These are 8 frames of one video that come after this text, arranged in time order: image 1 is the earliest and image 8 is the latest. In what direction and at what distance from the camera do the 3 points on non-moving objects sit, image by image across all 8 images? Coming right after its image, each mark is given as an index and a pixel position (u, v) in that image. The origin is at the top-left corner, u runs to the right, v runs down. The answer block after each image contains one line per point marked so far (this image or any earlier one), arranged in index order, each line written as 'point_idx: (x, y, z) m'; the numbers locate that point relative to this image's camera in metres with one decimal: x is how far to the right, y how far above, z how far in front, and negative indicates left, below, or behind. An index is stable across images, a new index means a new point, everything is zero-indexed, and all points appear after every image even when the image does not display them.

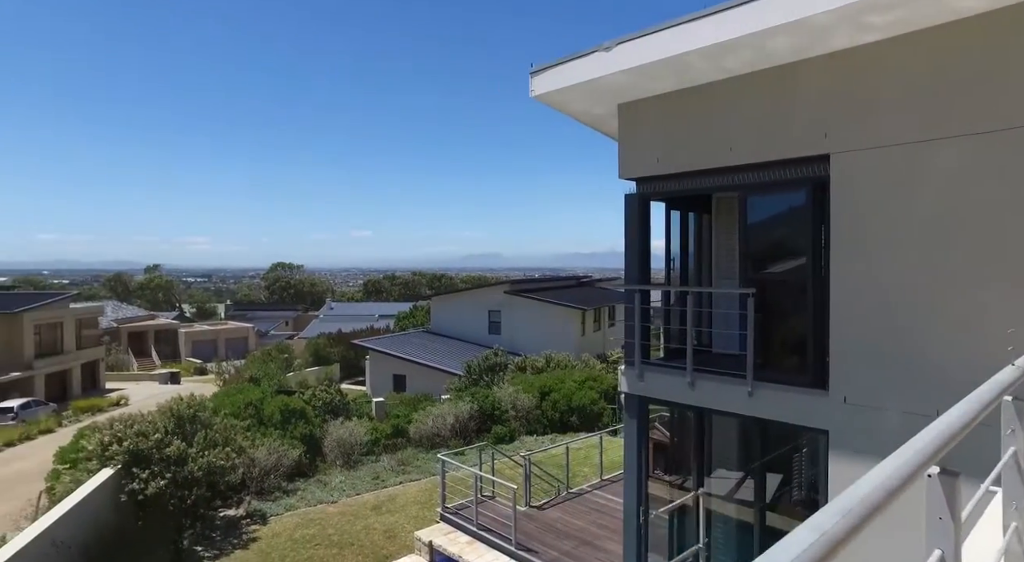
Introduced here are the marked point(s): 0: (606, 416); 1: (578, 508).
0: (+2.8, -4.0, +19.0) m
1: (+1.0, -3.5, +9.9) m
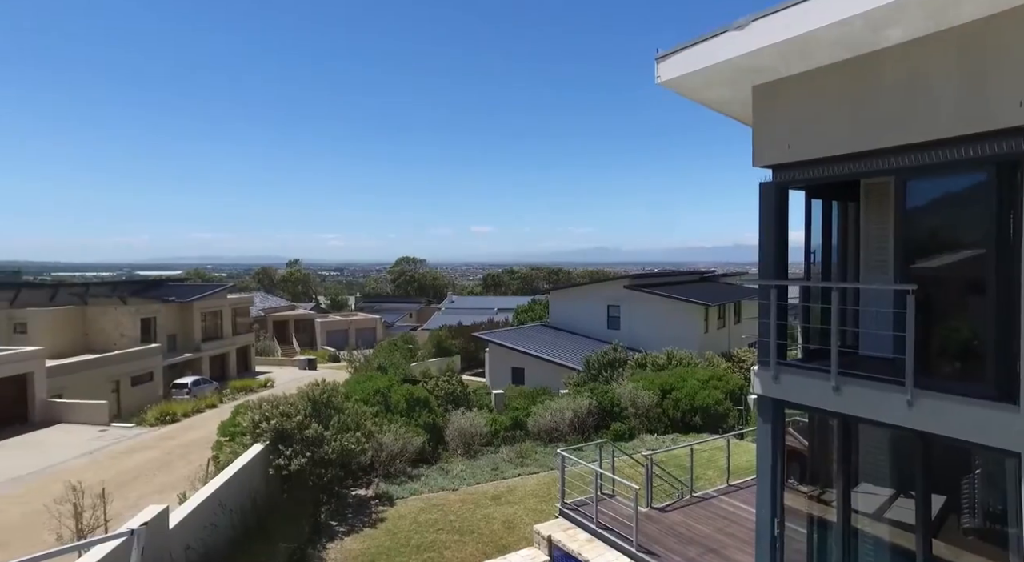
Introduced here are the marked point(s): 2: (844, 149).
0: (+6.2, -3.8, +18.1) m
1: (+2.8, -3.4, +9.5) m
2: (+2.4, +1.0, +4.7) m
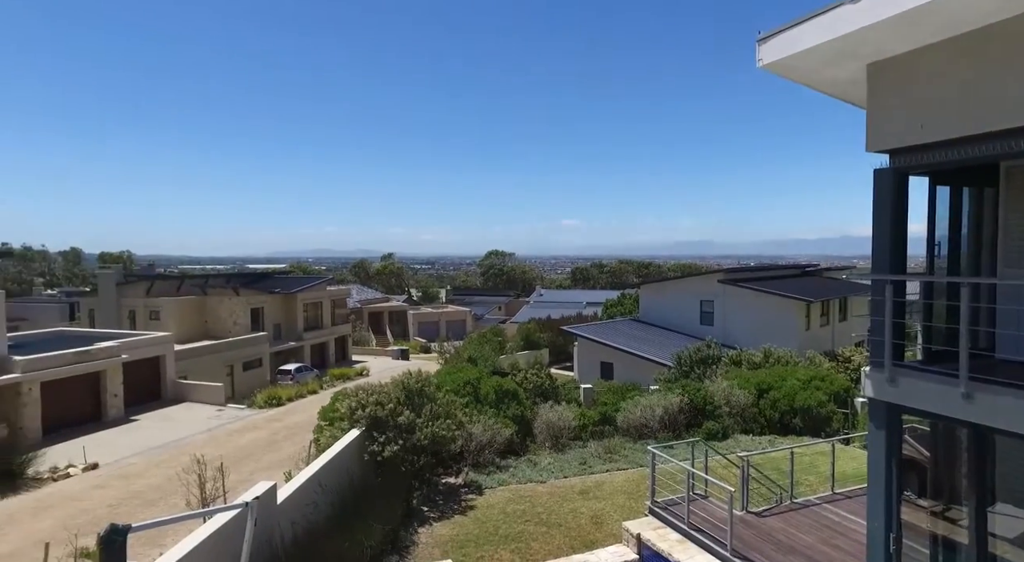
0: (+8.6, -3.7, +17.1) m
1: (+4.0, -3.3, +8.9) m
2: (+3.1, +1.0, +4.2) m
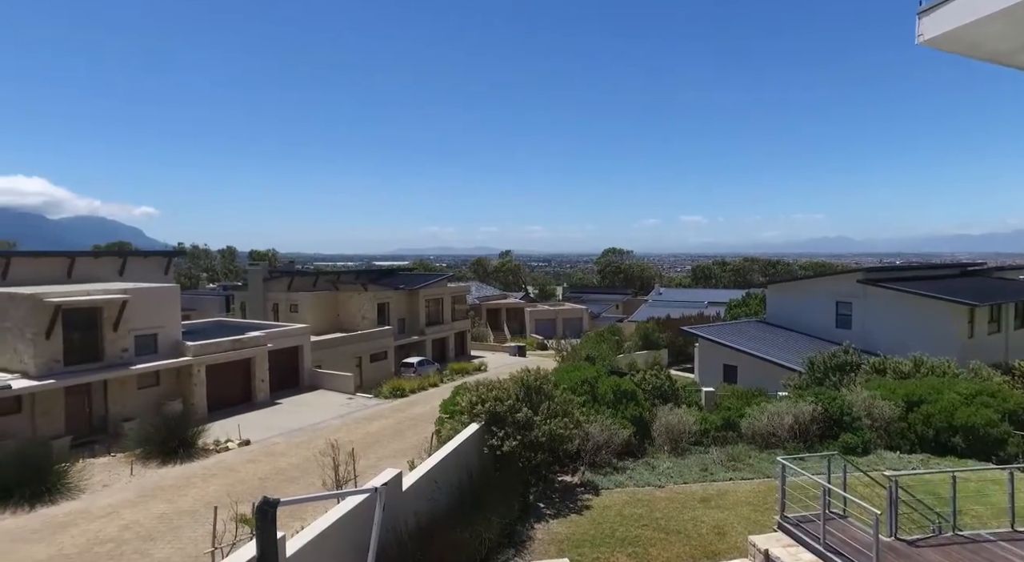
0: (+11.5, -3.7, +15.0) m
1: (+5.6, -3.4, +7.8) m
2: (+3.8, +1.0, +3.3) m
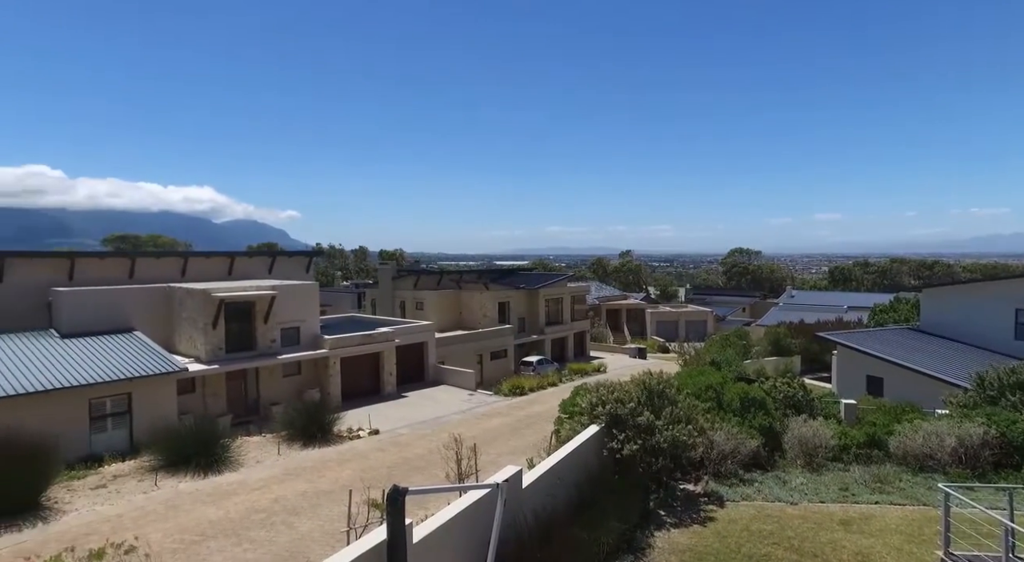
0: (+14.0, -3.9, +11.8) m
1: (+6.9, -3.4, +5.9) m
2: (+4.3, +0.9, +1.8) m
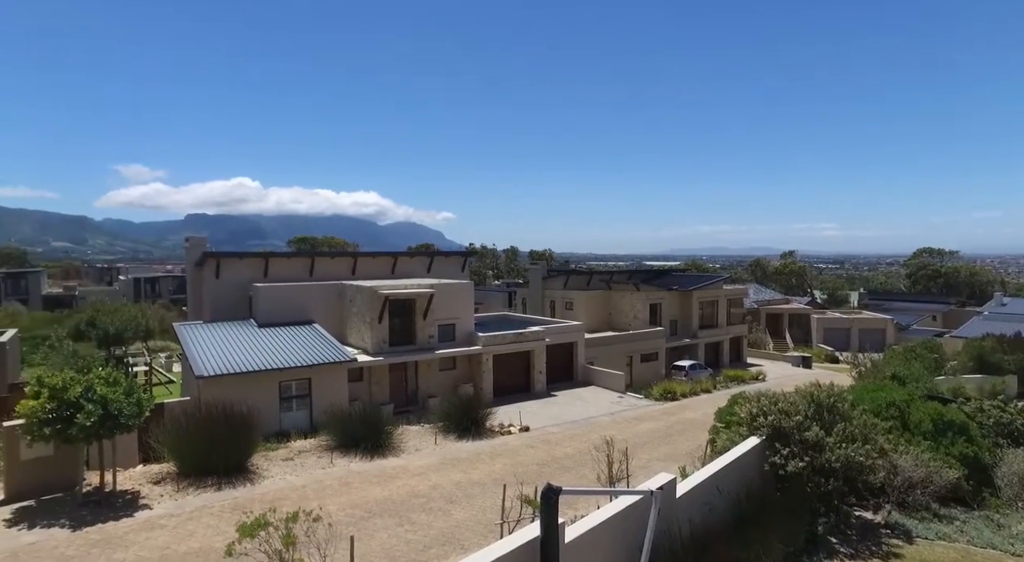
0: (+17.9, -4.5, +7.5) m
1: (+9.6, -4.0, +3.4) m
2: (+6.2, +0.4, 0.0) m
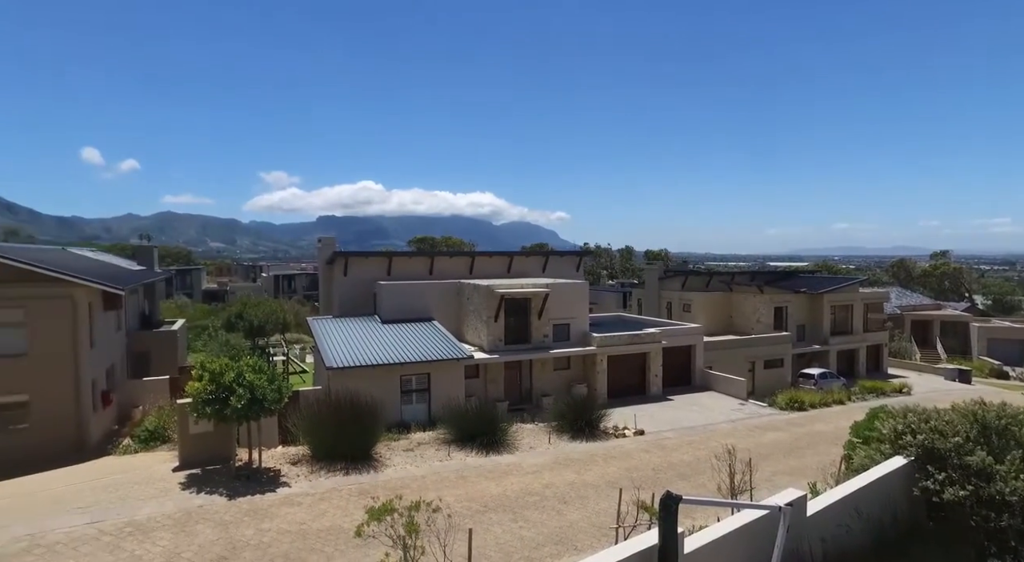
0: (+20.1, -5.1, +4.2) m
1: (+11.2, -4.5, +1.6) m
2: (+7.3, -0.1, -1.2) m
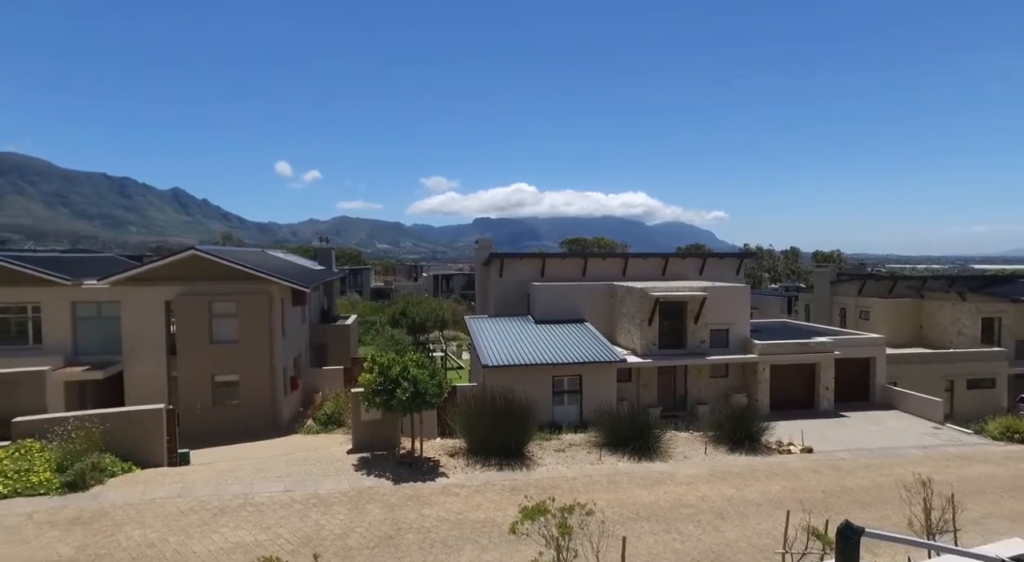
0: (+21.5, -6.1, -2.0) m
1: (+12.2, -5.4, -2.5) m
2: (+7.9, -0.9, -4.2) m
